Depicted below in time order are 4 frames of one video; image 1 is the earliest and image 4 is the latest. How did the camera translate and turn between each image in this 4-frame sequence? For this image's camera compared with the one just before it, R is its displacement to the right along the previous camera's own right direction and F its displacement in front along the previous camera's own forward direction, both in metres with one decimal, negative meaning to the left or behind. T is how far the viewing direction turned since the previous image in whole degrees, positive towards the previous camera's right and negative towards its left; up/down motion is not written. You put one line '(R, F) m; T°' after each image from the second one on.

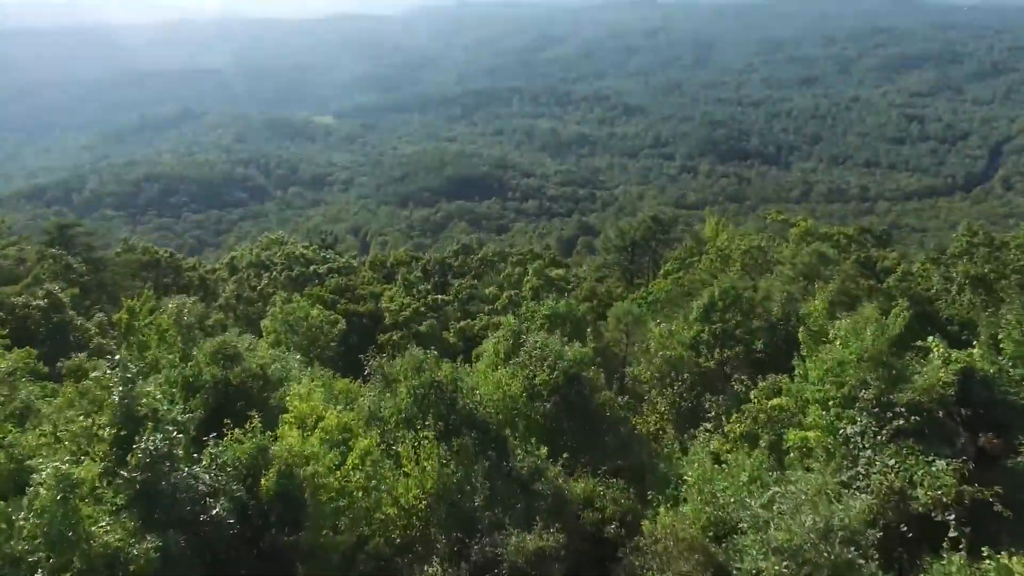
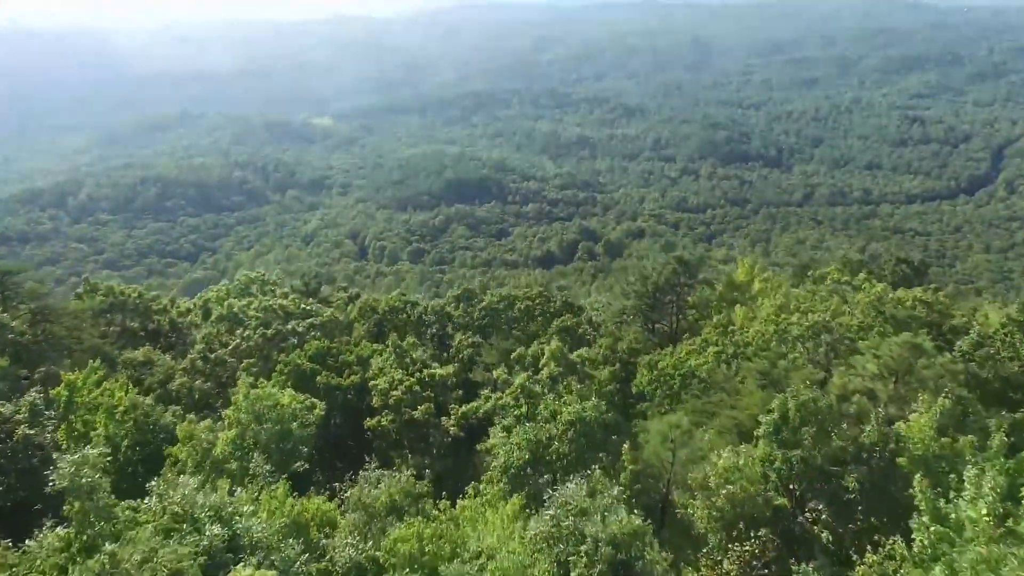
(-0.1, +1.1) m; 0°
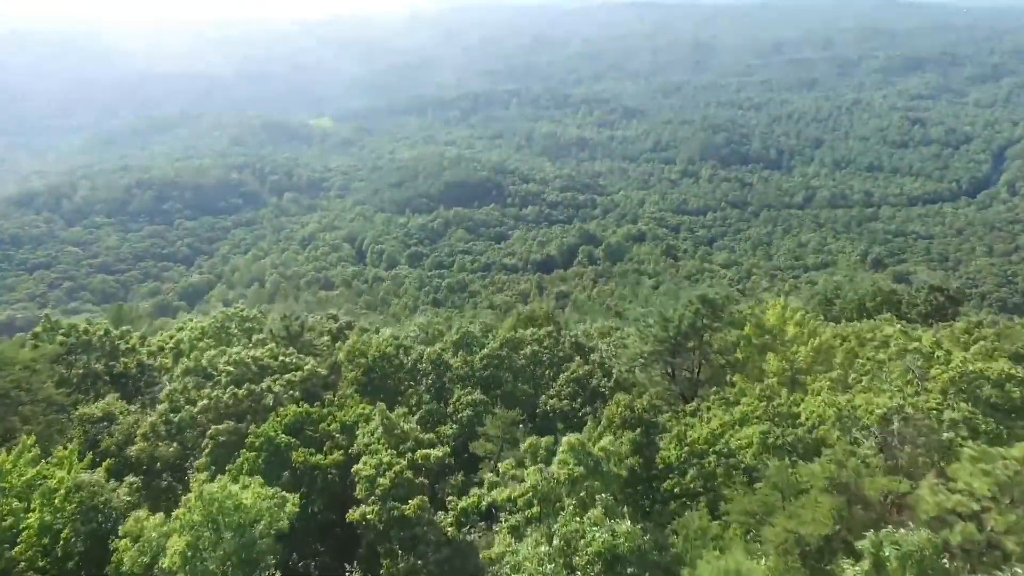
(-0.1, +0.9) m; 0°
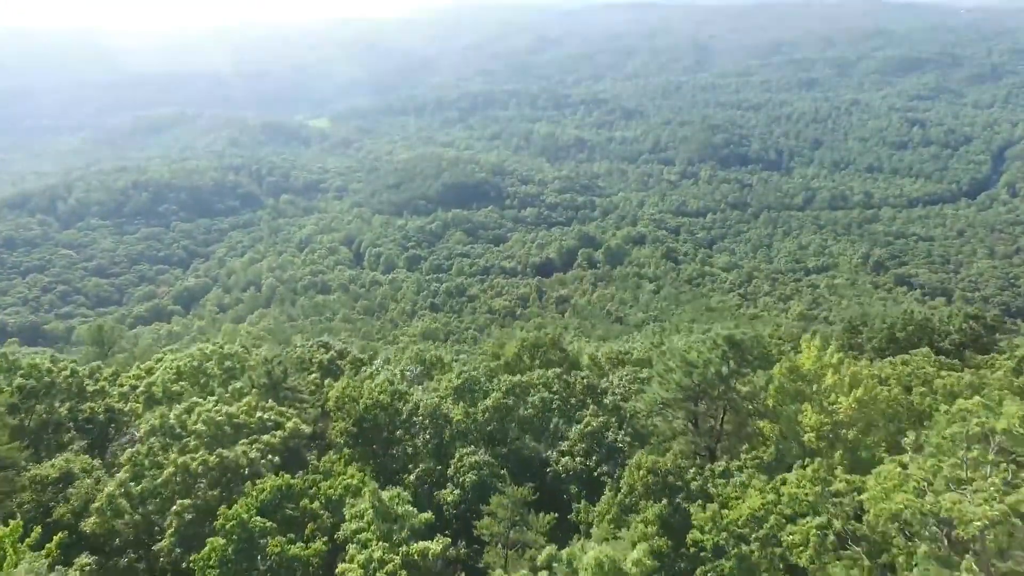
(-0.1, +0.8) m; 0°
